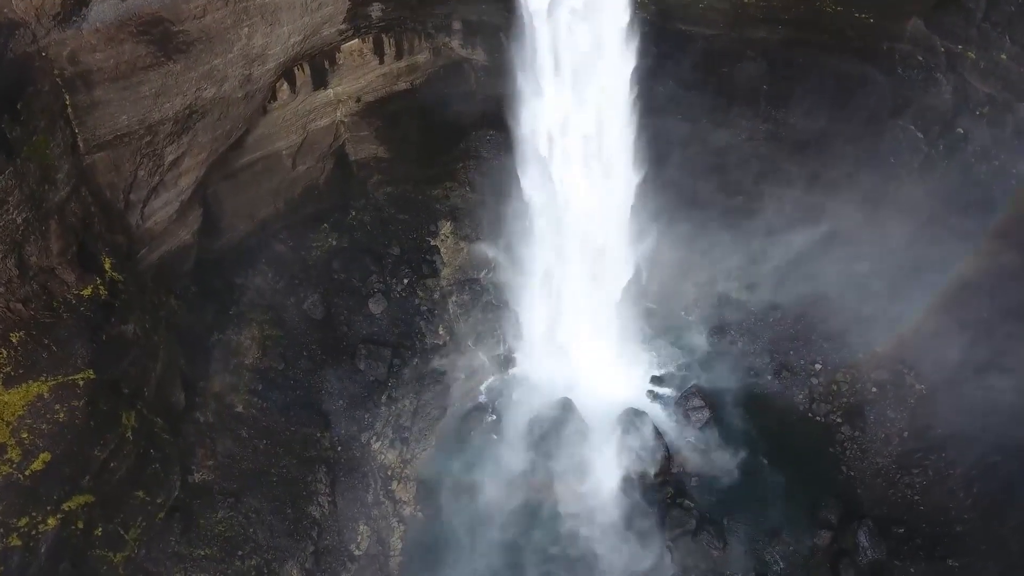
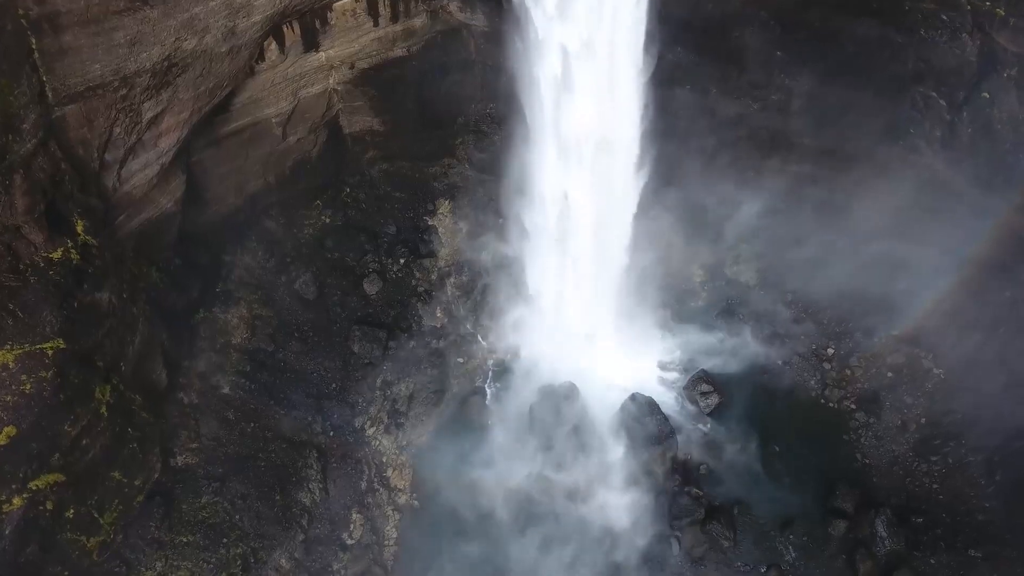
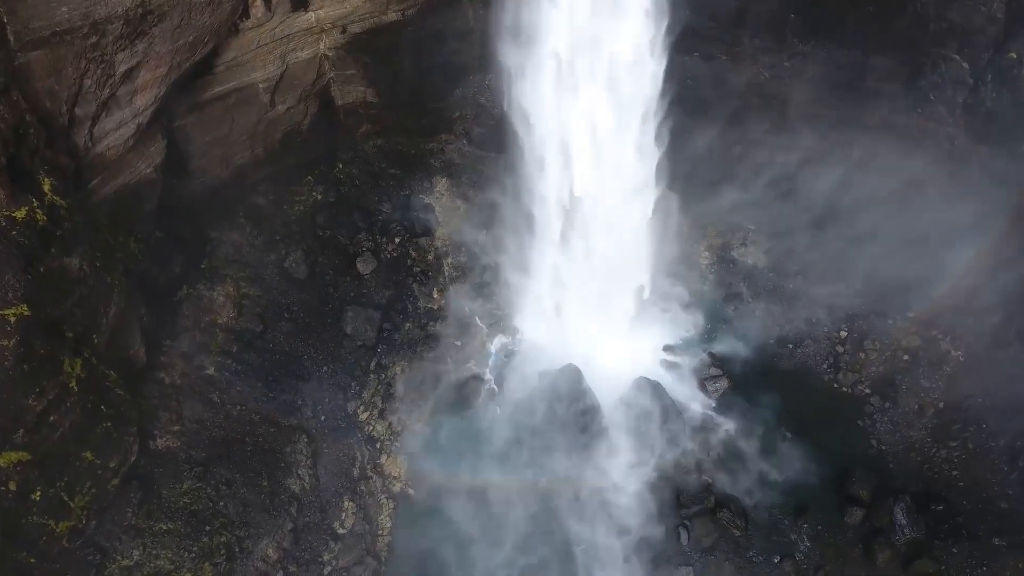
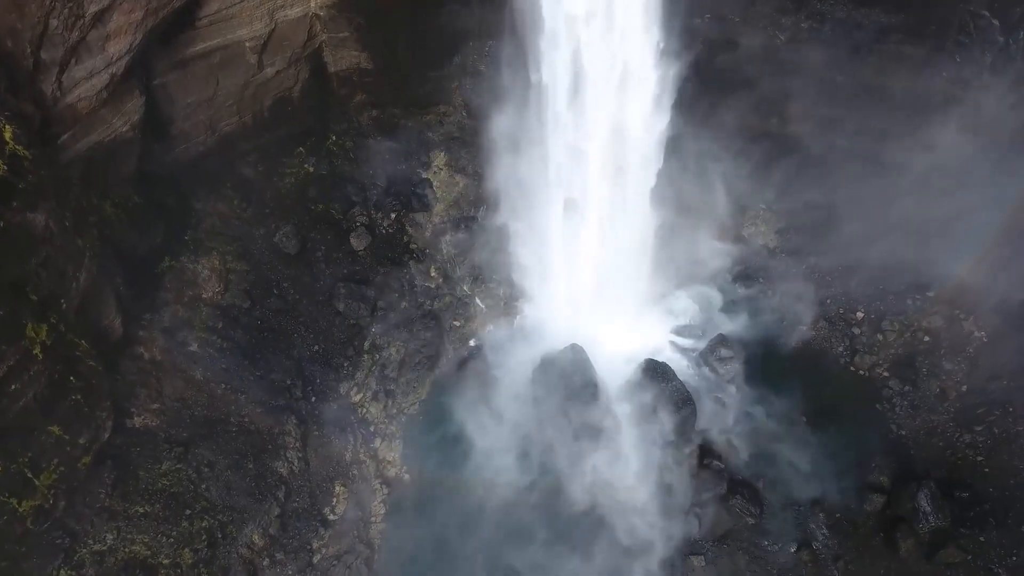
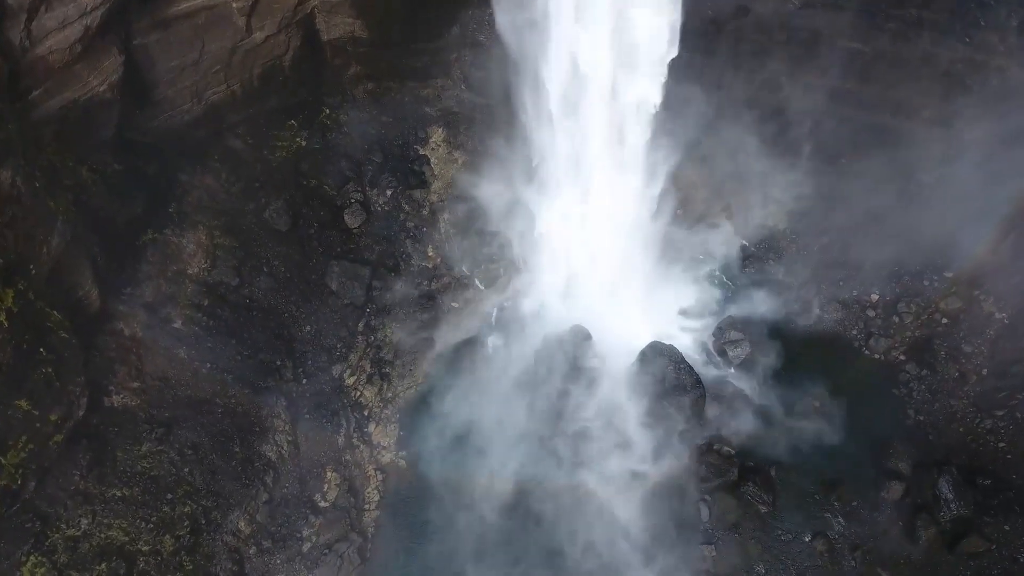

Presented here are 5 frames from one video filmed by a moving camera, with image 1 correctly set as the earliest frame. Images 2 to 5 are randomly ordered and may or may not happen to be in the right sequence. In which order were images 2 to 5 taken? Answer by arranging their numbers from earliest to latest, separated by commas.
2, 3, 4, 5
